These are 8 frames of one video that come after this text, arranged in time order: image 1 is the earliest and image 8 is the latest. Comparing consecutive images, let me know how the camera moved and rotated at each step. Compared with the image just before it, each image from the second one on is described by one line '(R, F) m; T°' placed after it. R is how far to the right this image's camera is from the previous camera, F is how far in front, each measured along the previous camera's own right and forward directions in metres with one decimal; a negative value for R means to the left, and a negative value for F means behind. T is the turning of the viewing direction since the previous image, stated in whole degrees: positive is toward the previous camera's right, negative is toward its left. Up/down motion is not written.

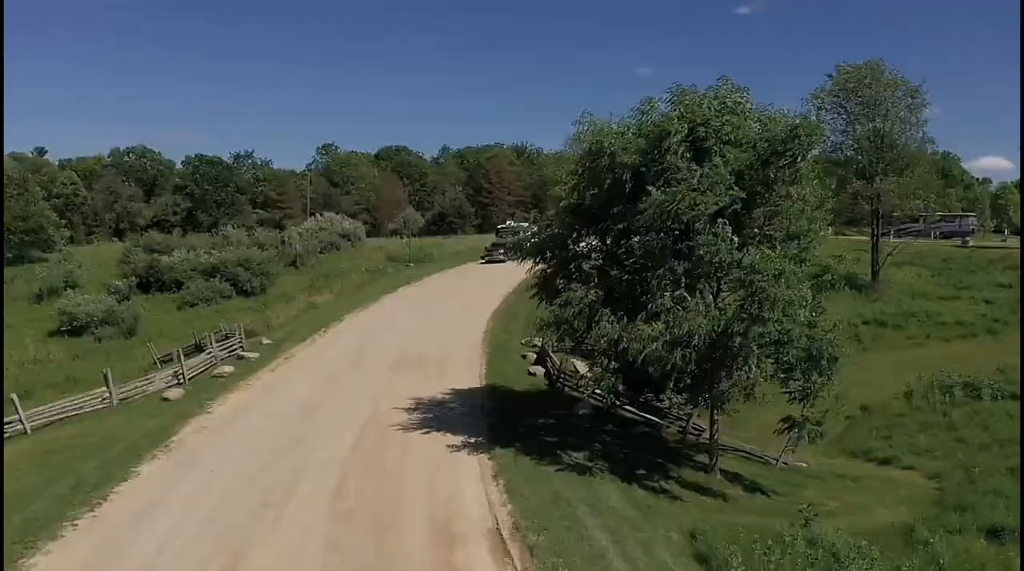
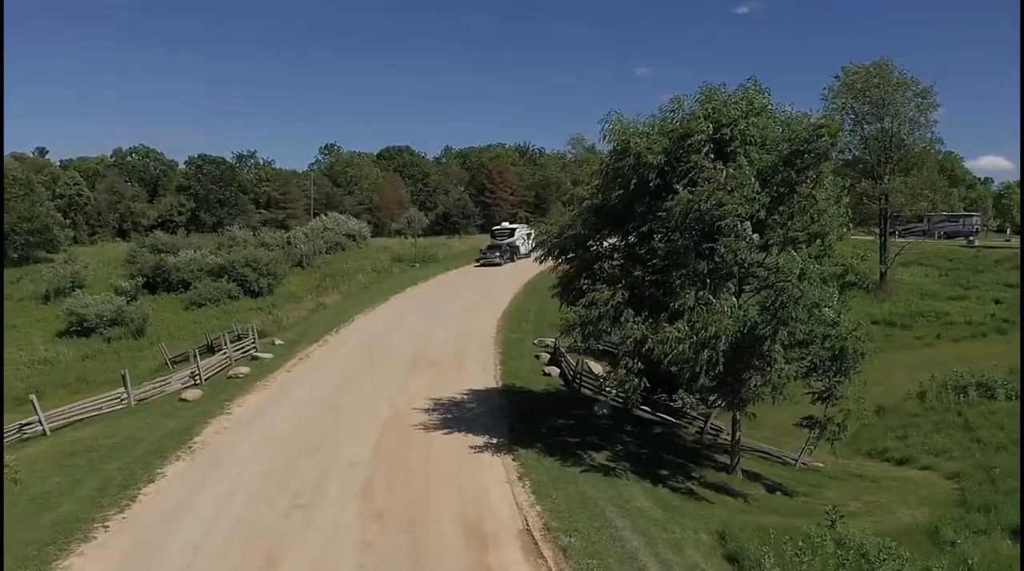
(-0.5, 0.0) m; 0°
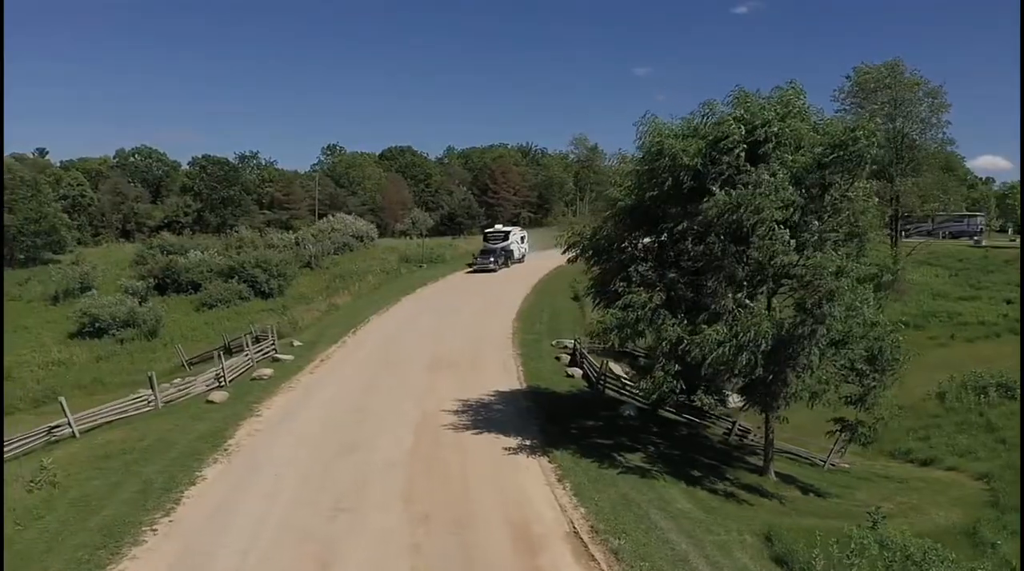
(-0.8, 0.0) m; 0°
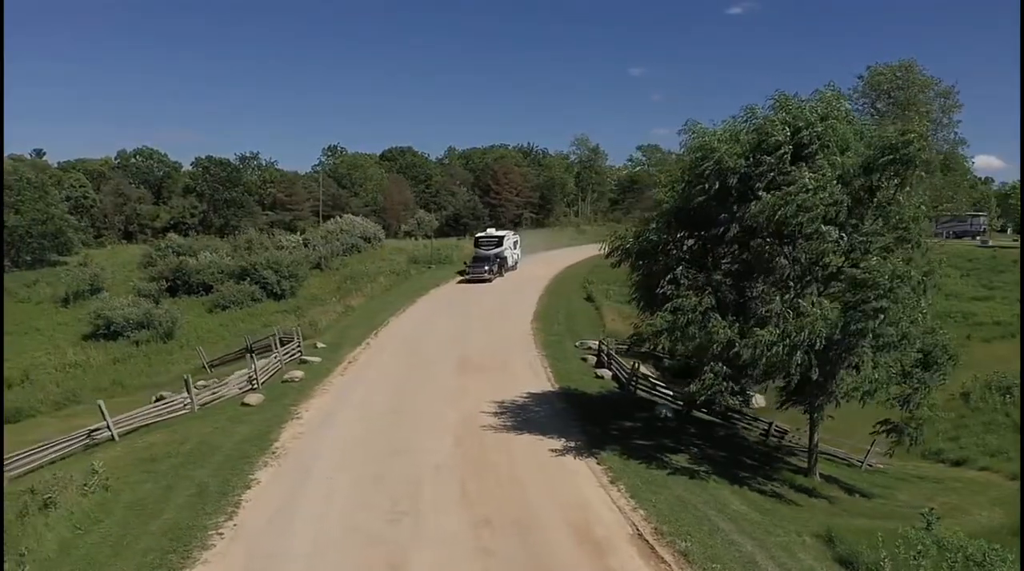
(-1.1, 0.0) m; 0°
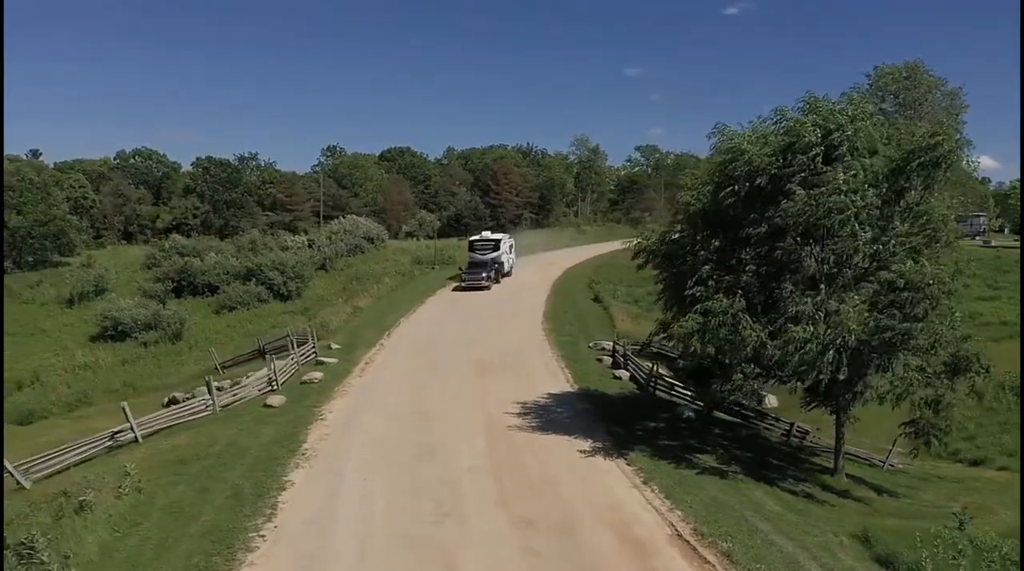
(-0.7, 0.0) m; 0°
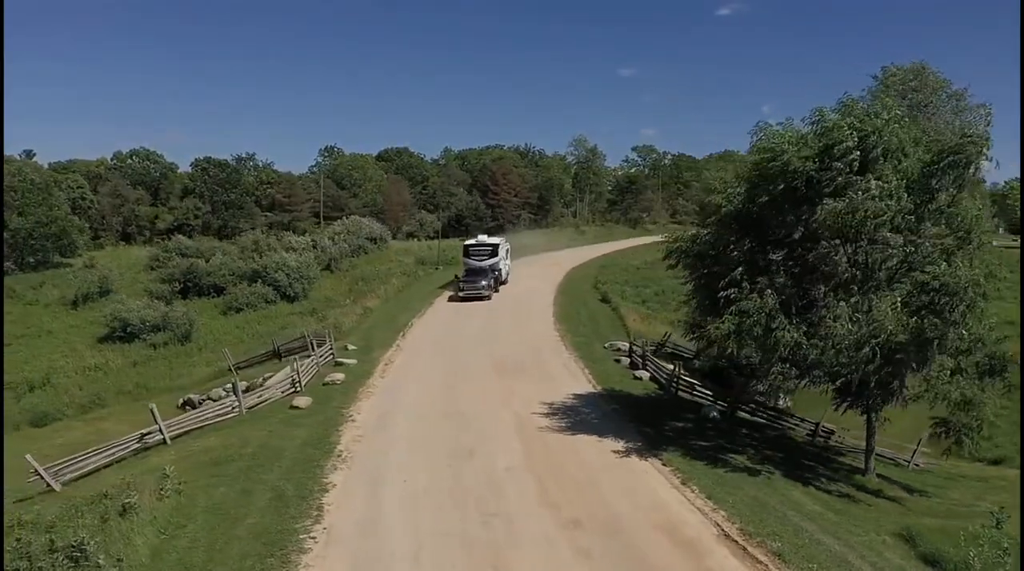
(-0.9, 0.0) m; 0°
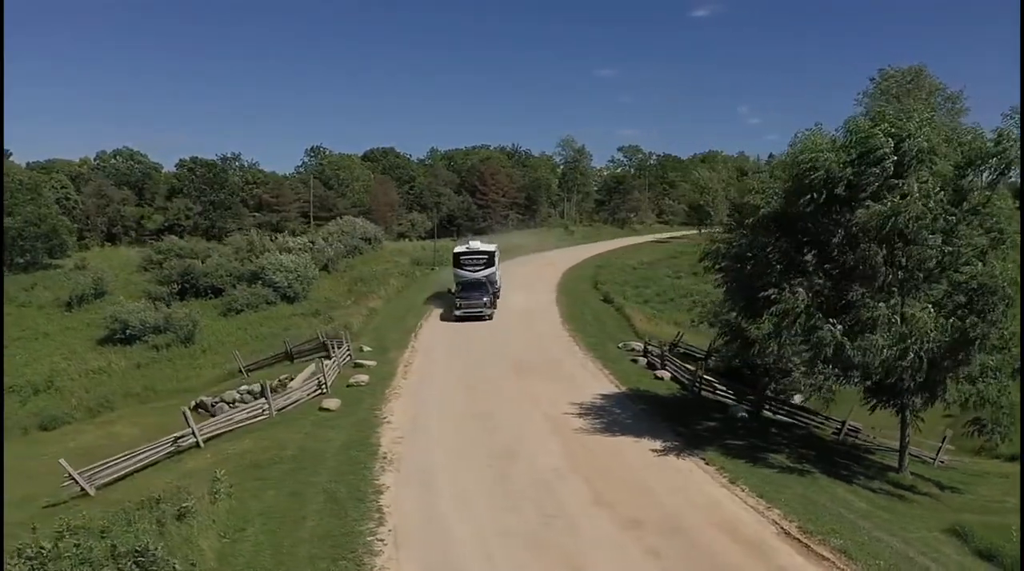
(-1.3, -0.1) m; +1°
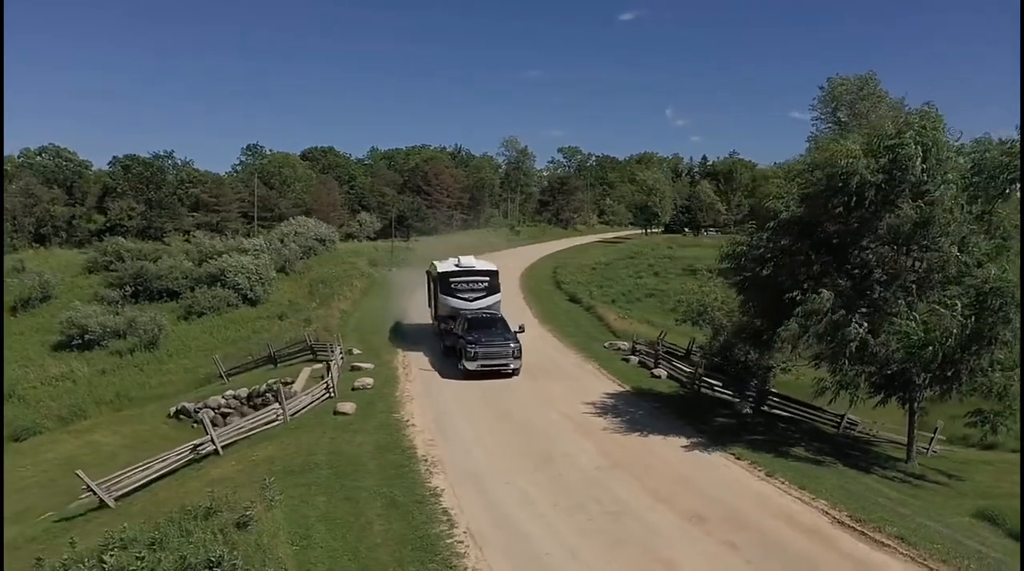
(-2.3, -0.1) m; +5°
